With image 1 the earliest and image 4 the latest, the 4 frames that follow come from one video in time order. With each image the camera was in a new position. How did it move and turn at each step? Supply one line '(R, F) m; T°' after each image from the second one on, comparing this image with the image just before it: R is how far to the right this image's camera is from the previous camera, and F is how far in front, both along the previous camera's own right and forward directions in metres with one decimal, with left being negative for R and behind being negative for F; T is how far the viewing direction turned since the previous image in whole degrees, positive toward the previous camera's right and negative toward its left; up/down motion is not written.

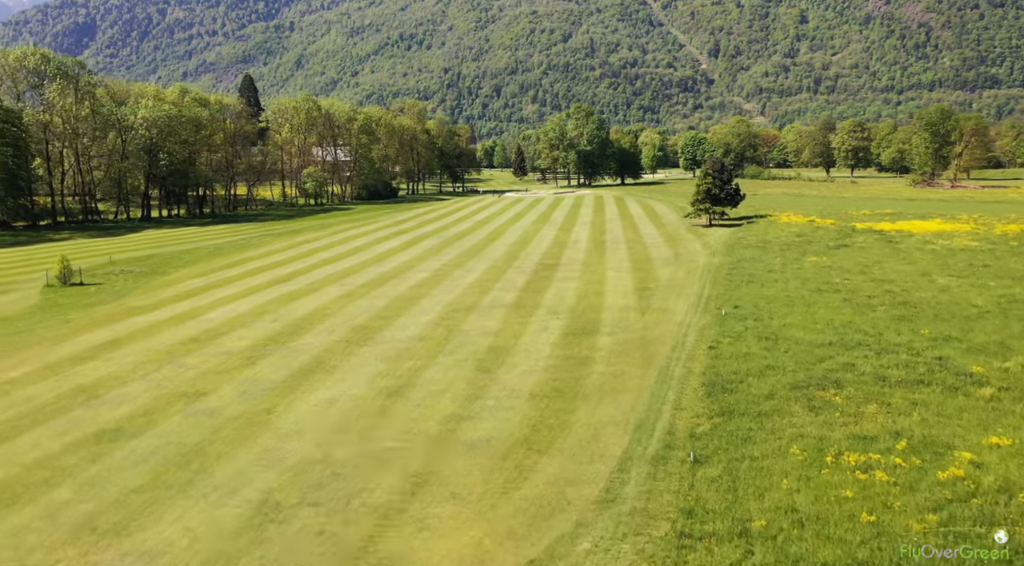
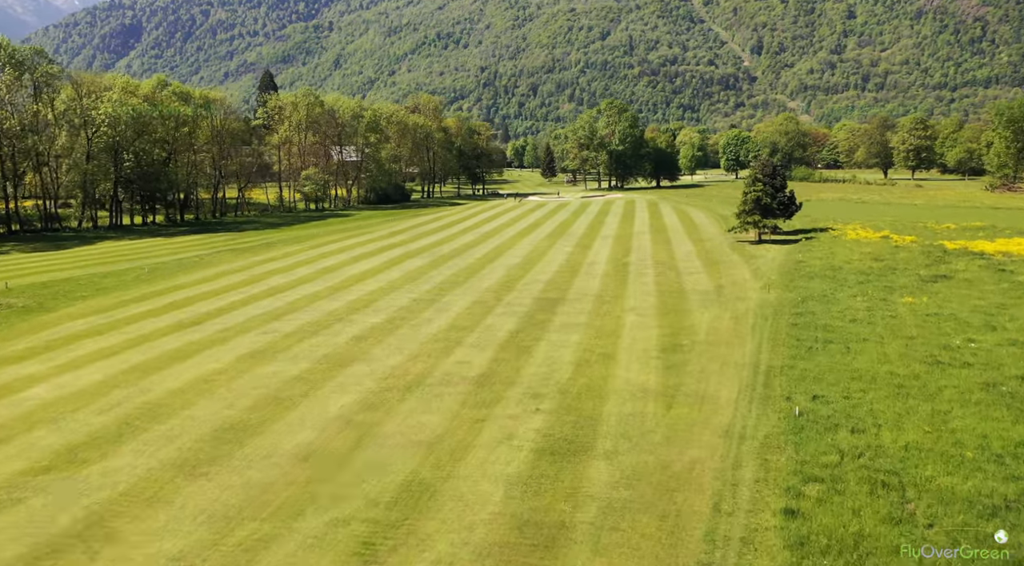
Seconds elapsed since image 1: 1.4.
(+1.9, +11.0) m; -2°
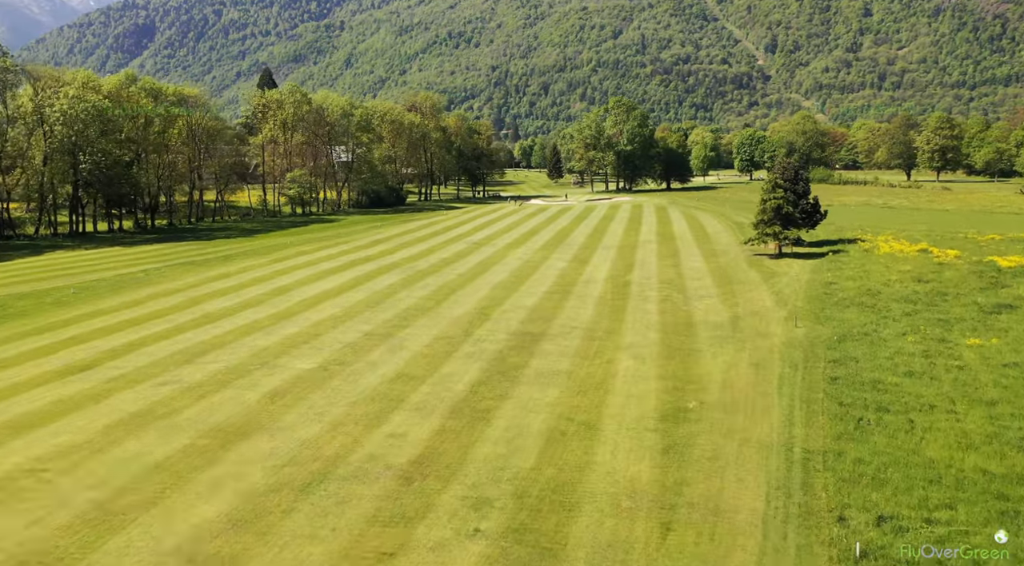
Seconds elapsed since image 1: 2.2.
(+1.3, +6.2) m; -1°
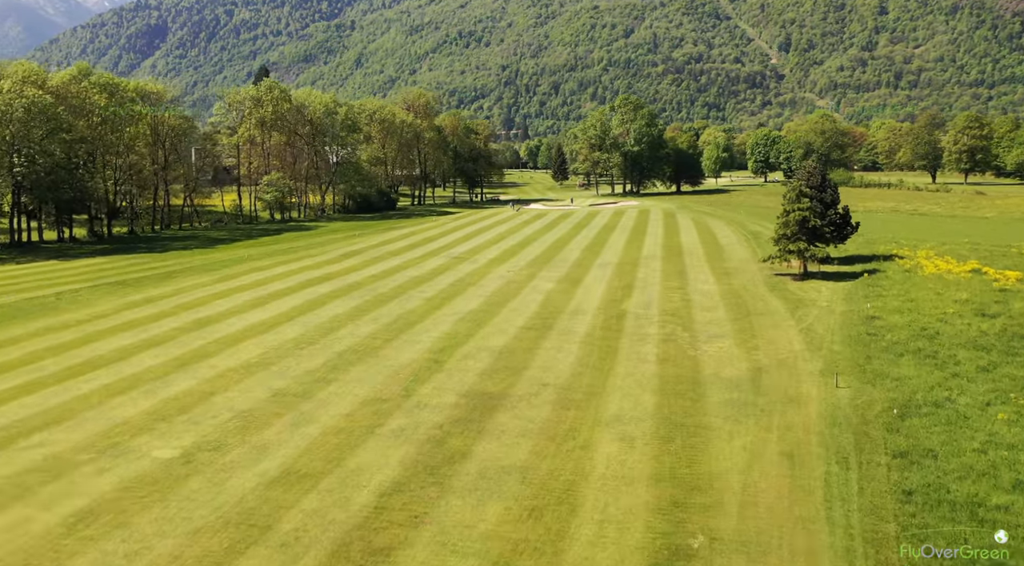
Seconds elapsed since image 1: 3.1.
(+1.5, +7.1) m; -1°
